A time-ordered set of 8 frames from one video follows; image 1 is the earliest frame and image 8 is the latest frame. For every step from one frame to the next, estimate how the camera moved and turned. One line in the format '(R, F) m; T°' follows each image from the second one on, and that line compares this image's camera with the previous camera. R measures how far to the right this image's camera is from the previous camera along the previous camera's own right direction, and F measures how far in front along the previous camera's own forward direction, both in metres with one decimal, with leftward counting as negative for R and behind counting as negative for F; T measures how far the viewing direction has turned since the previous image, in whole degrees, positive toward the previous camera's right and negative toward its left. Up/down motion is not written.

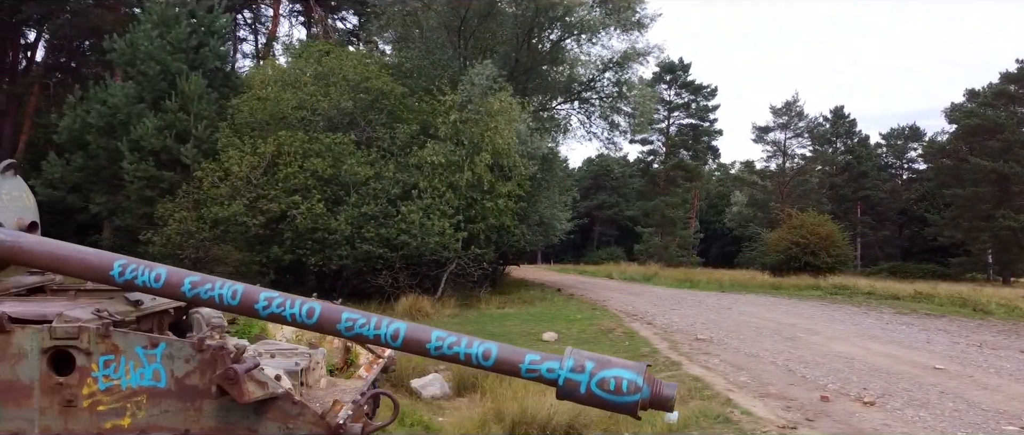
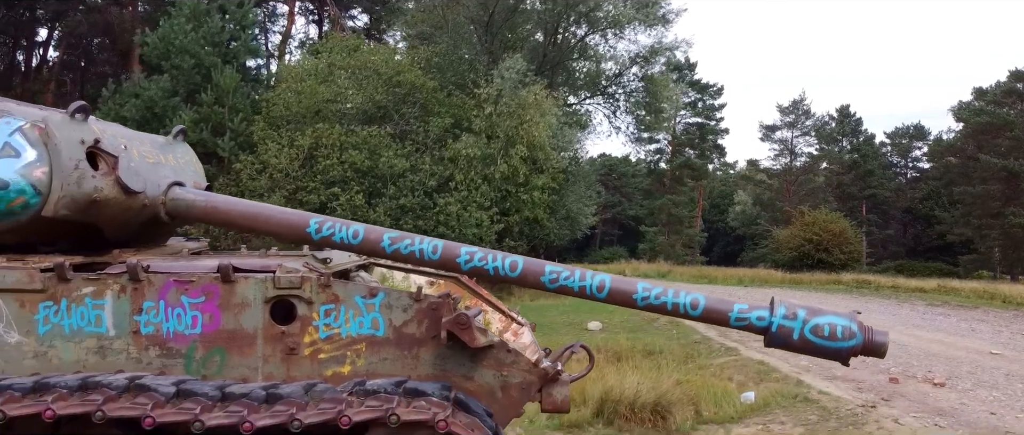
(-1.5, -0.1) m; 0°
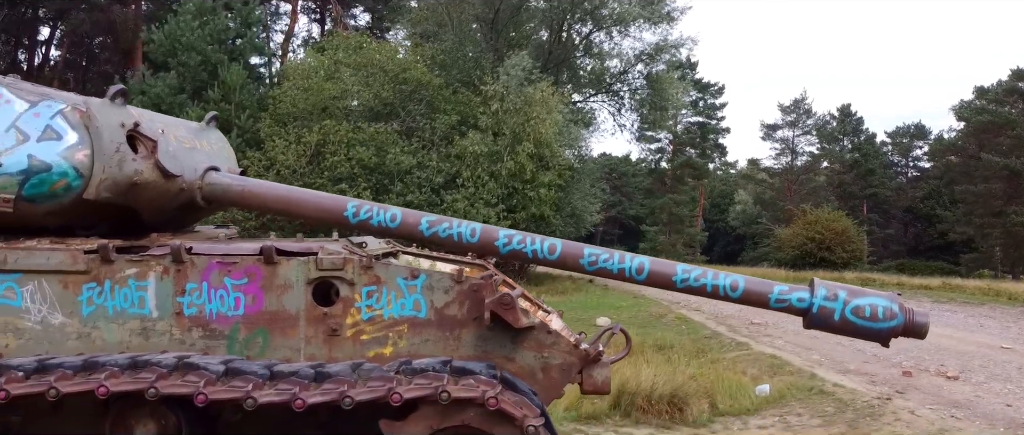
(-0.3, 0.0) m; 0°
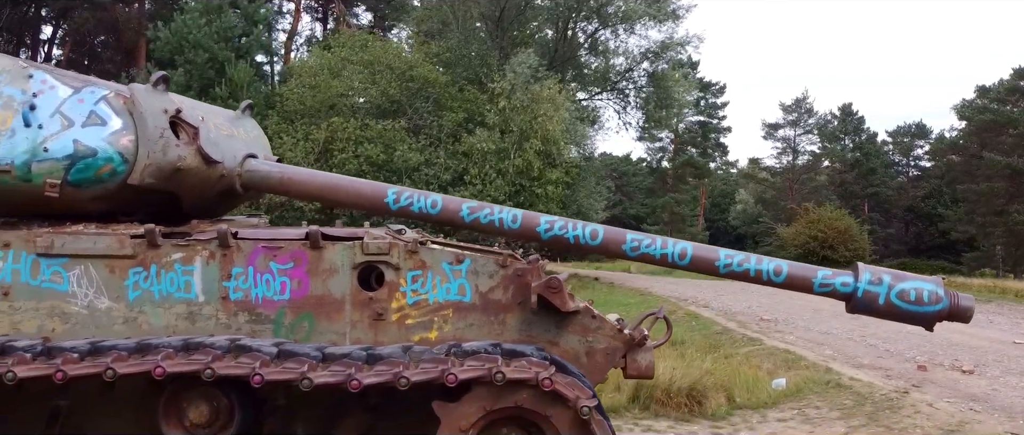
(-0.3, 0.0) m; 0°
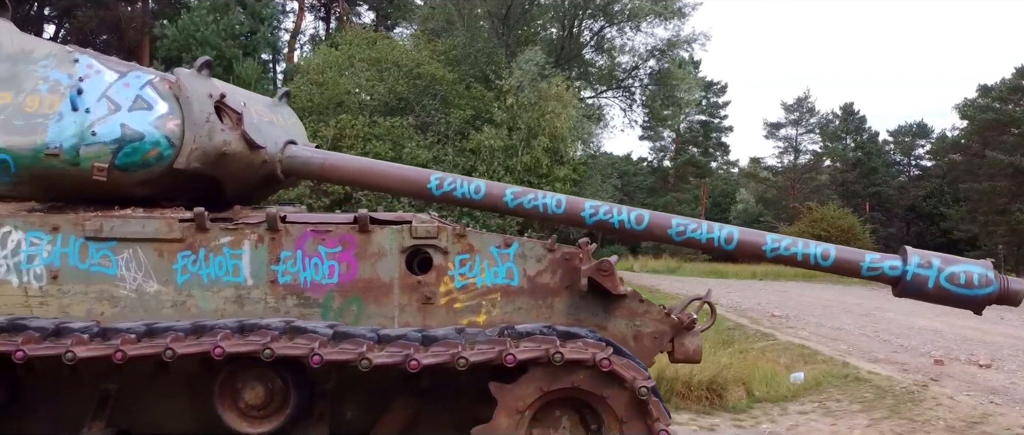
(-0.3, 0.0) m; 0°
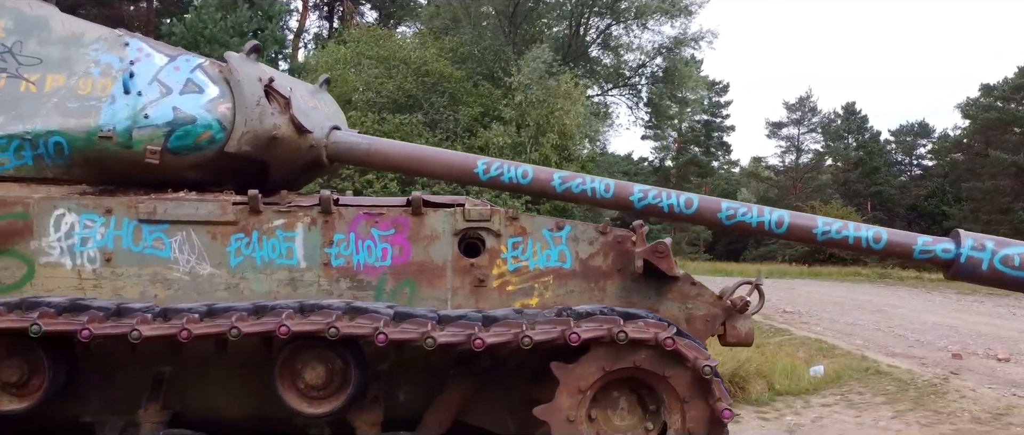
(-0.4, 0.0) m; 0°
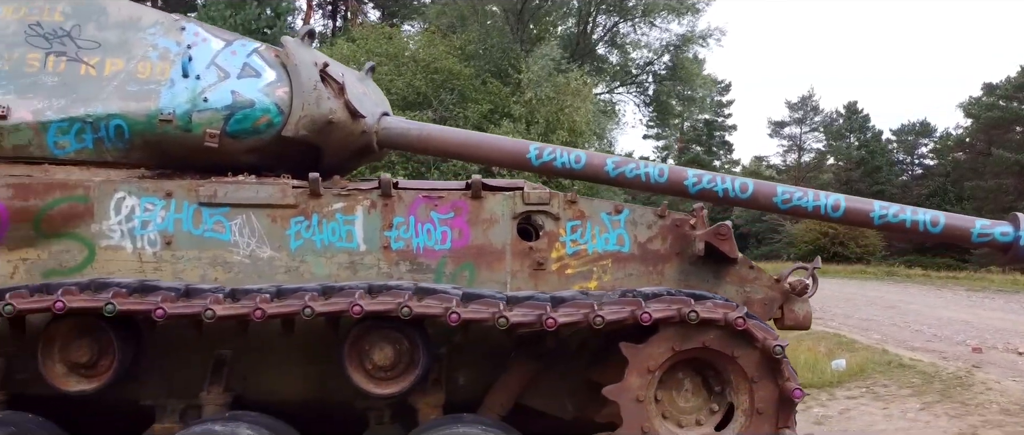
(-0.4, 0.0) m; 0°
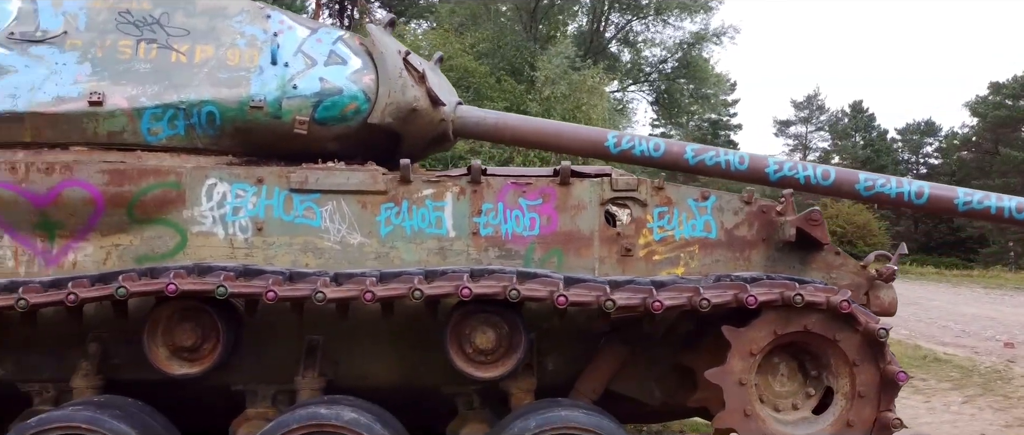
(-0.6, 0.0) m; 0°
